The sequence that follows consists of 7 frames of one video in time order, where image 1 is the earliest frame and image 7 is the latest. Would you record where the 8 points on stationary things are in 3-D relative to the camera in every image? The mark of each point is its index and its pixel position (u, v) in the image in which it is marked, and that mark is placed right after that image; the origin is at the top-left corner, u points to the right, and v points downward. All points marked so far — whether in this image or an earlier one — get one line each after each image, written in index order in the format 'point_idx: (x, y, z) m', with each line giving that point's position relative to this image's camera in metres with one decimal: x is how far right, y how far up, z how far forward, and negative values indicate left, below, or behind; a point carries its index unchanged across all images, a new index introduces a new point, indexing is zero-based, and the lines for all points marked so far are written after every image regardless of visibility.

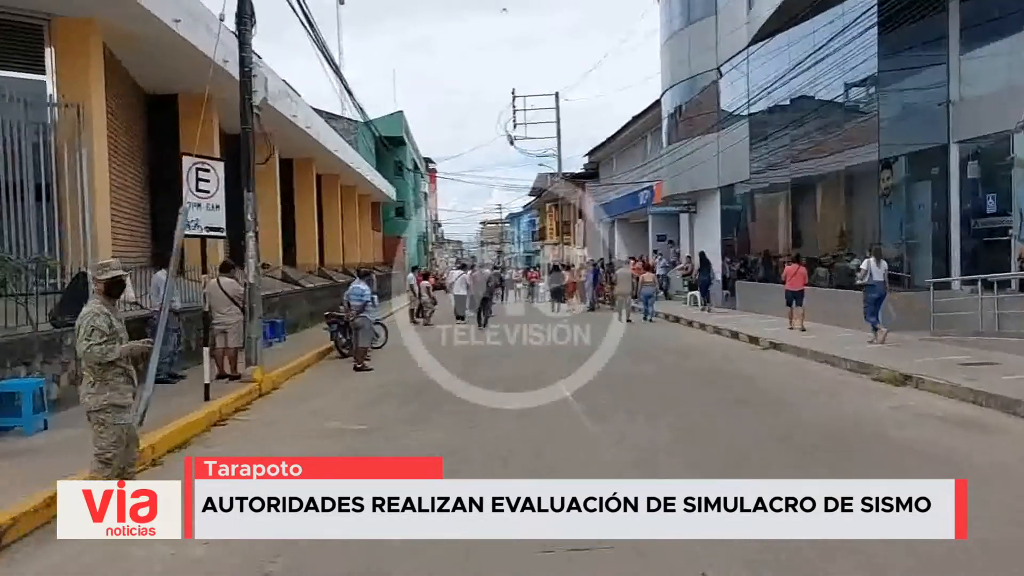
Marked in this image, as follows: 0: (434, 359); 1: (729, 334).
0: (-1.7, -1.7, +16.9) m
1: (+6.1, -1.3, +19.4) m
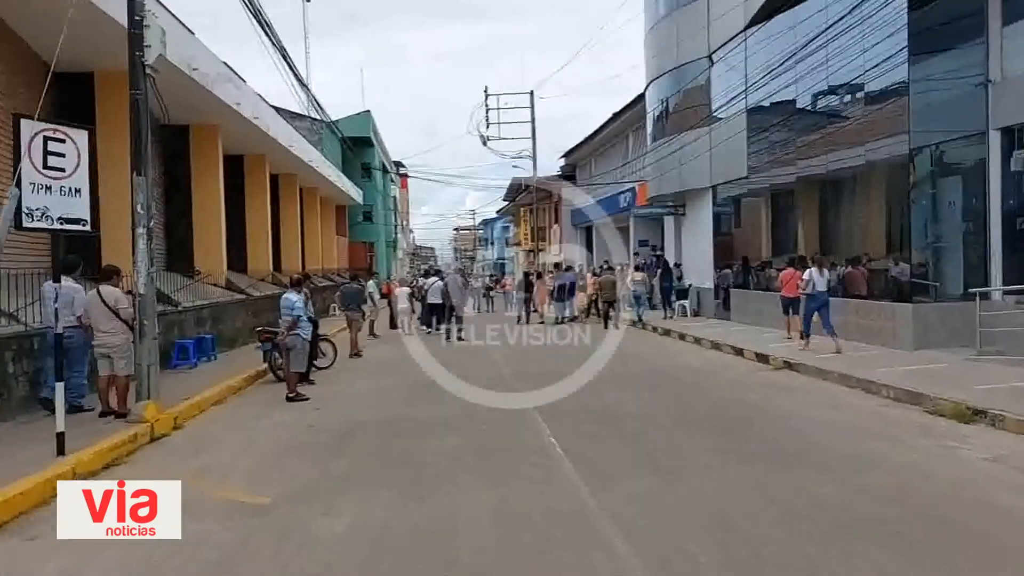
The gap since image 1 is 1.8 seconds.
0: (-2.3, -1.9, +14.2) m
1: (+5.4, -1.5, +17.0) m
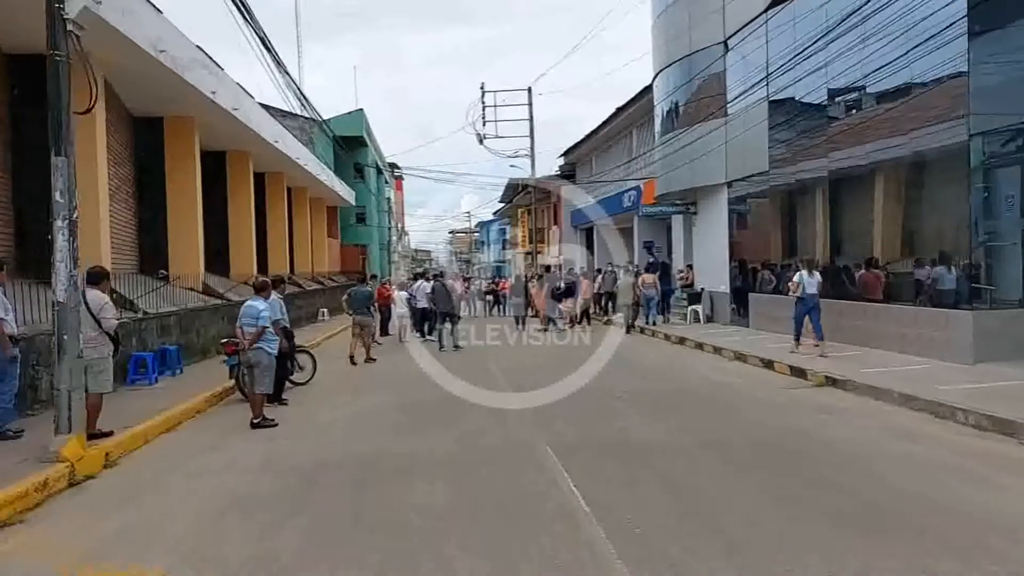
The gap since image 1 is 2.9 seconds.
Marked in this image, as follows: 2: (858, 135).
0: (-2.2, -2.0, +12.4) m
1: (+5.4, -1.6, +15.2) m
2: (+8.3, +3.7, +16.9) m
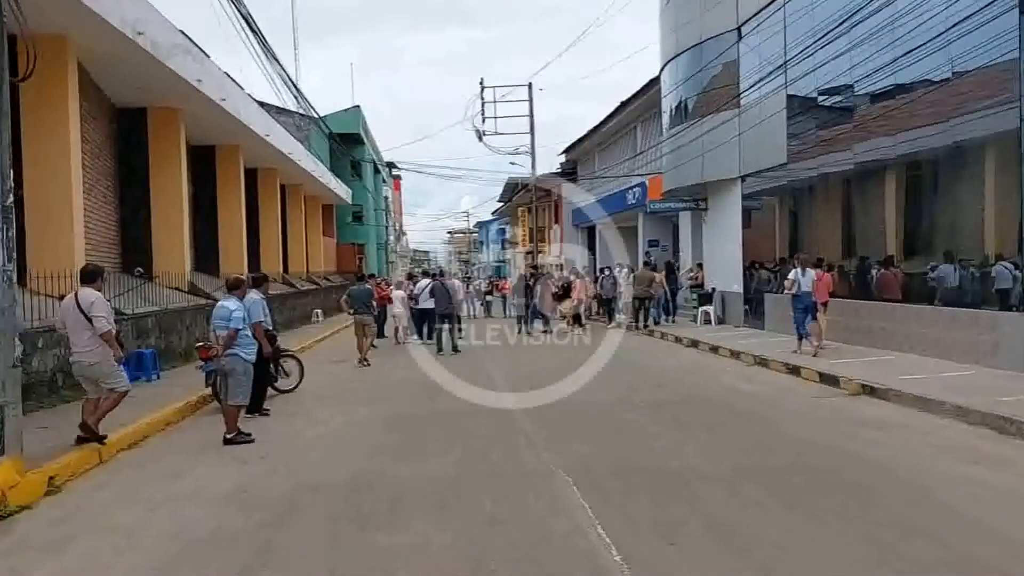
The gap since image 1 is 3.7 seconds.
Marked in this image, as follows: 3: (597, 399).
0: (-2.1, -2.0, +11.2) m
1: (+5.5, -1.6, +14.1) m
2: (+8.4, +3.7, +15.8) m
3: (+1.5, -1.9, +12.4) m
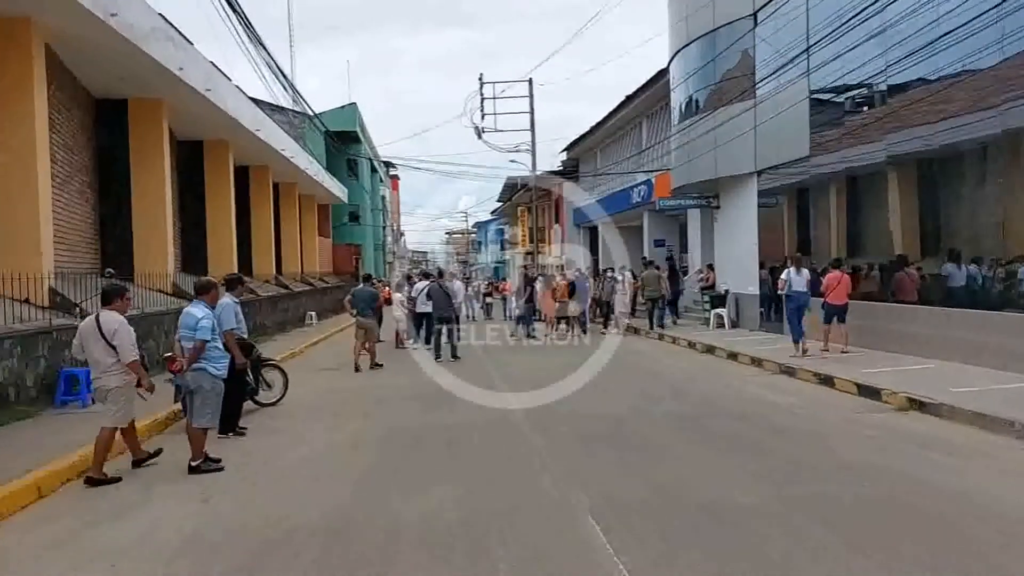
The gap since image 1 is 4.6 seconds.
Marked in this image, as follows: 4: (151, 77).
0: (-2.0, -2.0, +10.1) m
1: (+5.6, -1.7, +13.0) m
2: (+8.5, +3.7, +14.7) m
3: (+1.6, -2.0, +11.3) m
4: (-9.7, +5.7, +18.9) m
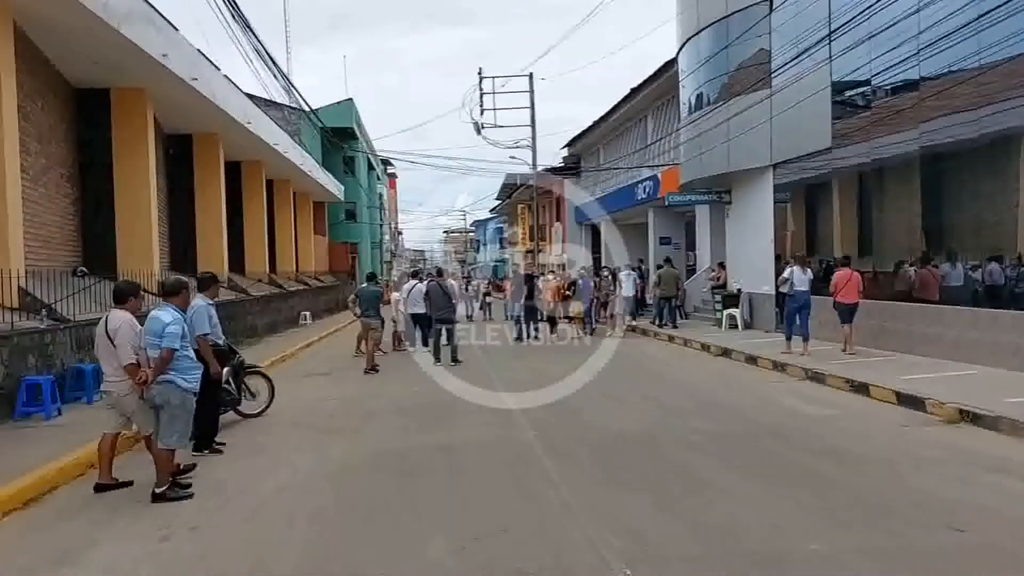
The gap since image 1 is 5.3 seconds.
0: (-1.9, -2.0, +9.1) m
1: (+5.7, -1.7, +12.0) m
2: (+8.6, +3.7, +13.7) m
3: (+1.7, -1.9, +10.3) m
4: (-9.6, +5.7, +17.8) m
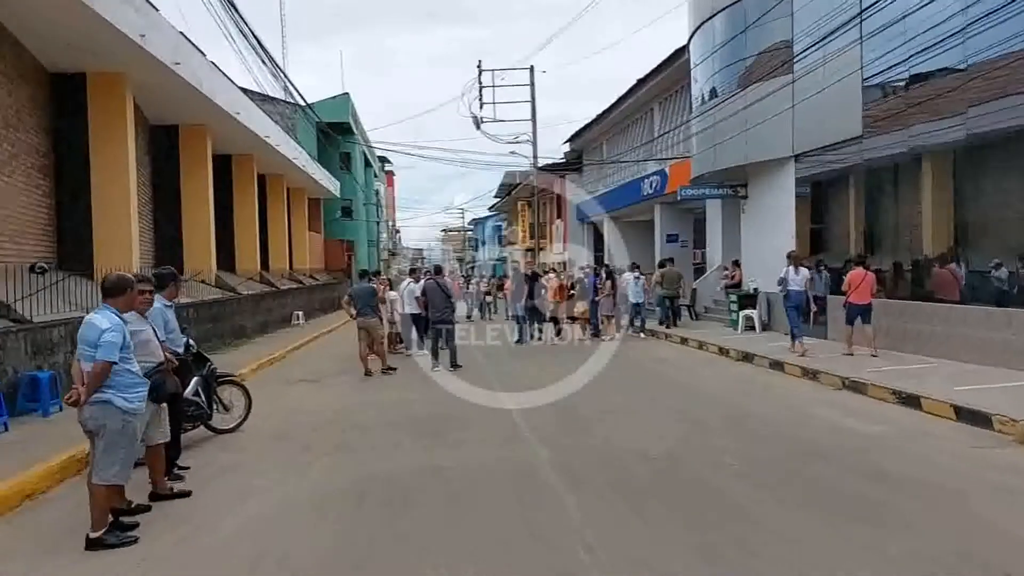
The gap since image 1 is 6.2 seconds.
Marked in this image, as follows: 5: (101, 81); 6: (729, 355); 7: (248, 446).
0: (-1.8, -2.0, +7.9) m
1: (+5.8, -1.6, +10.8) m
2: (+8.7, +3.7, +12.5) m
3: (+1.8, -1.9, +9.1) m
4: (-9.5, +5.7, +16.6) m
5: (-10.7, +5.5, +18.5) m
6: (+5.2, -1.6, +16.9) m
7: (-3.4, -2.0, +9.1) m
